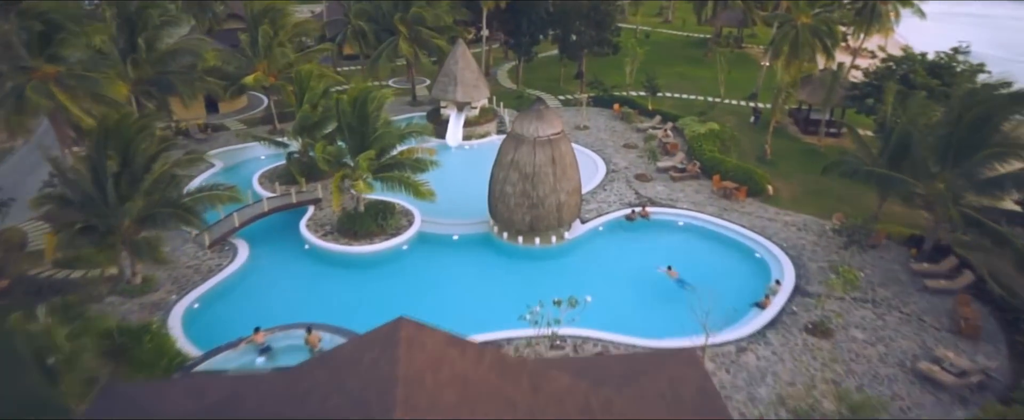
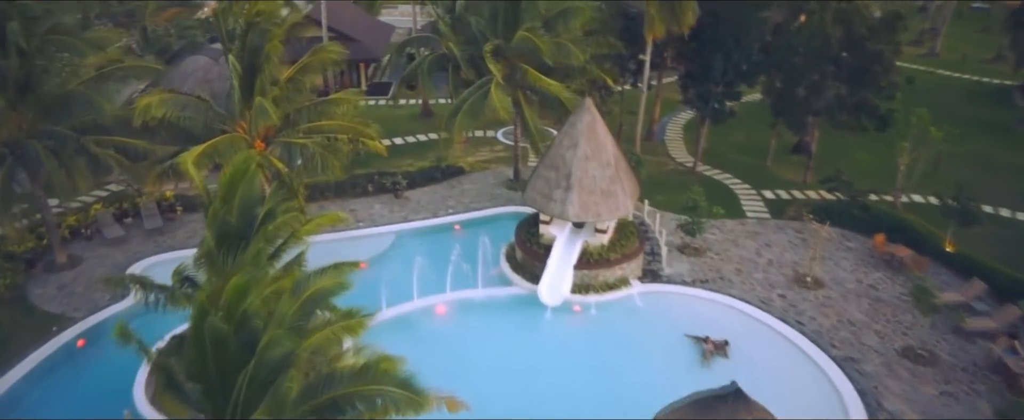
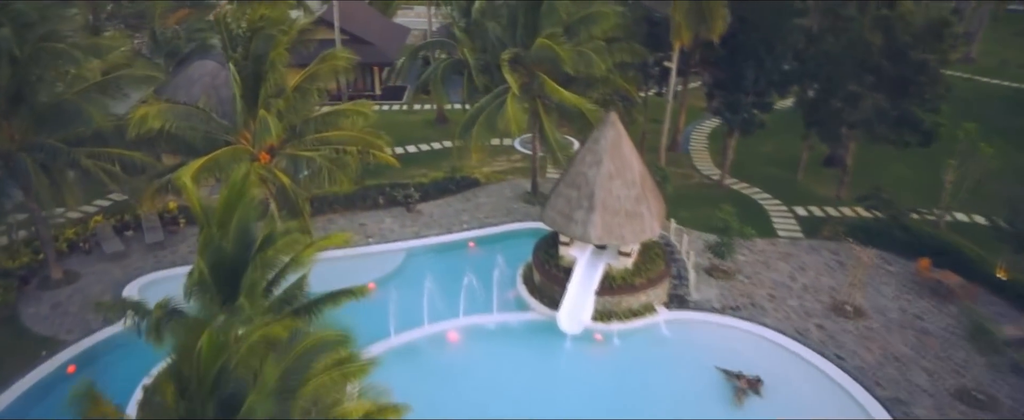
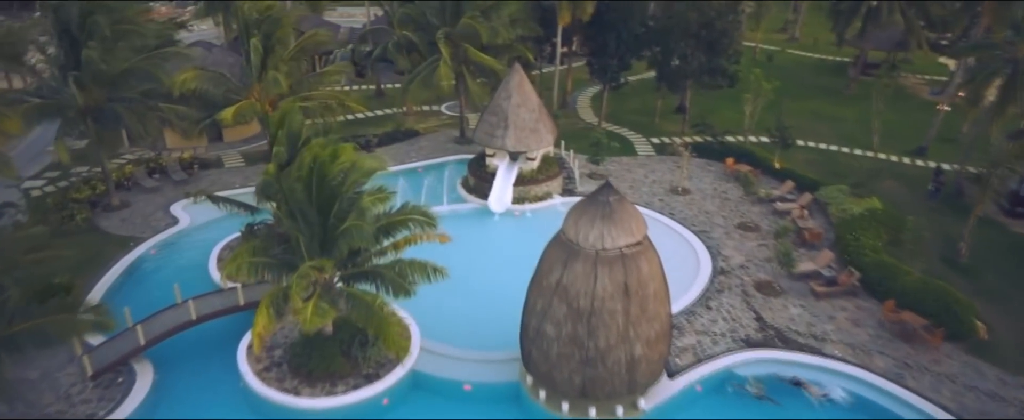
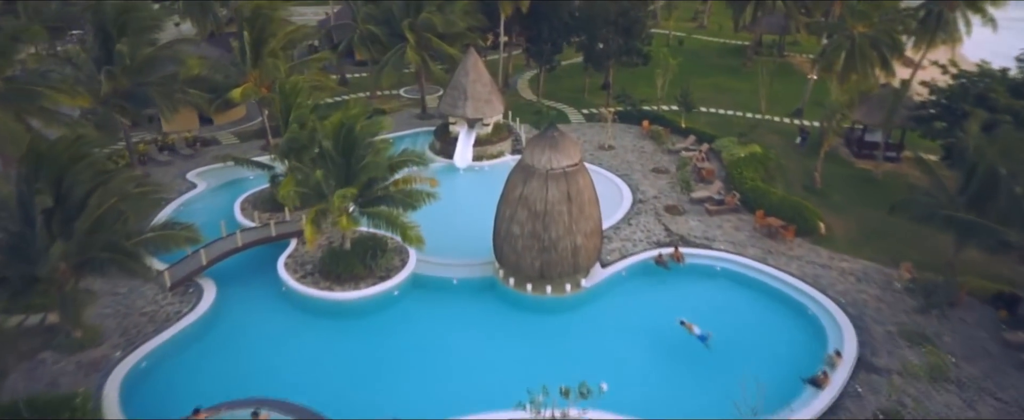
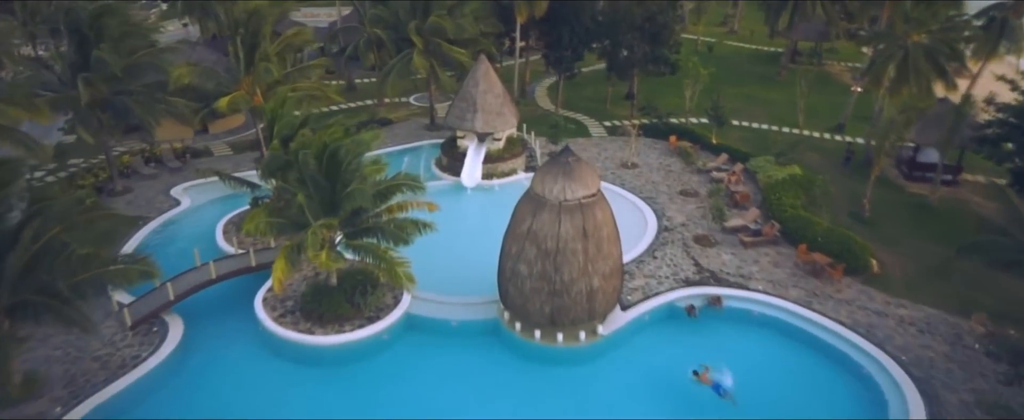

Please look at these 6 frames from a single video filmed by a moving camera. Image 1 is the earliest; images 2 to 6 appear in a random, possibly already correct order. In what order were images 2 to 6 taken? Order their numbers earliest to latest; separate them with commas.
5, 6, 4, 2, 3
